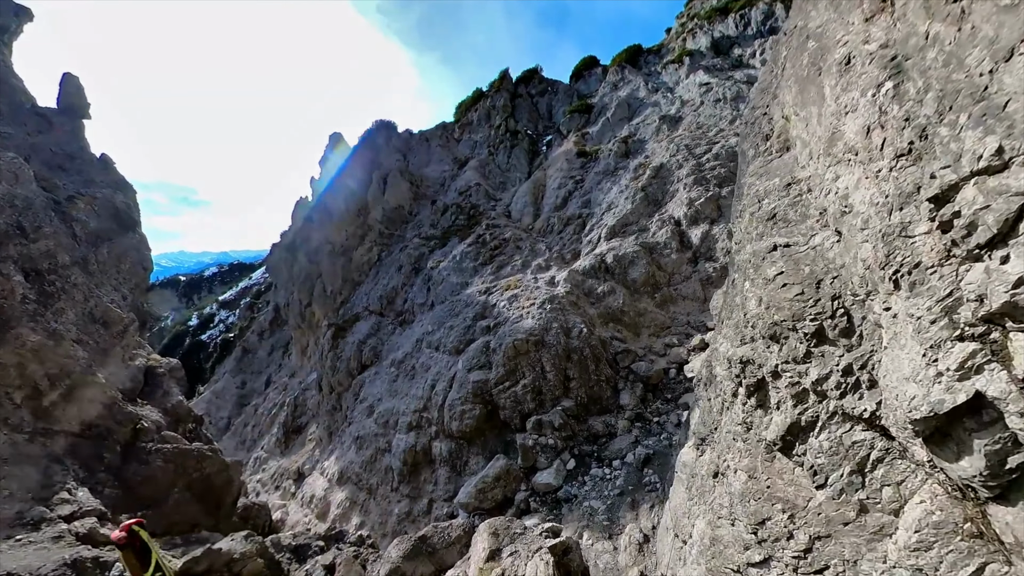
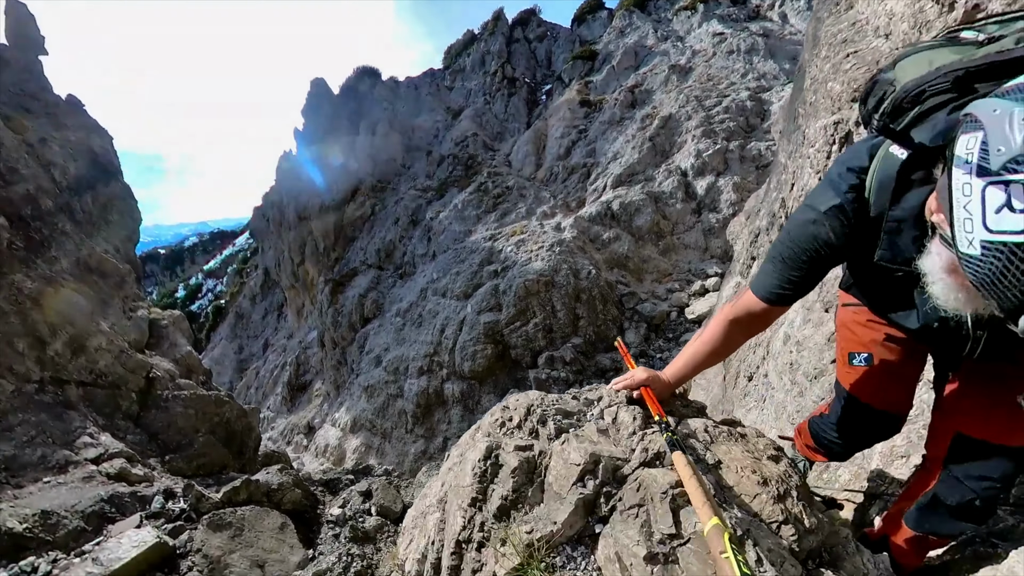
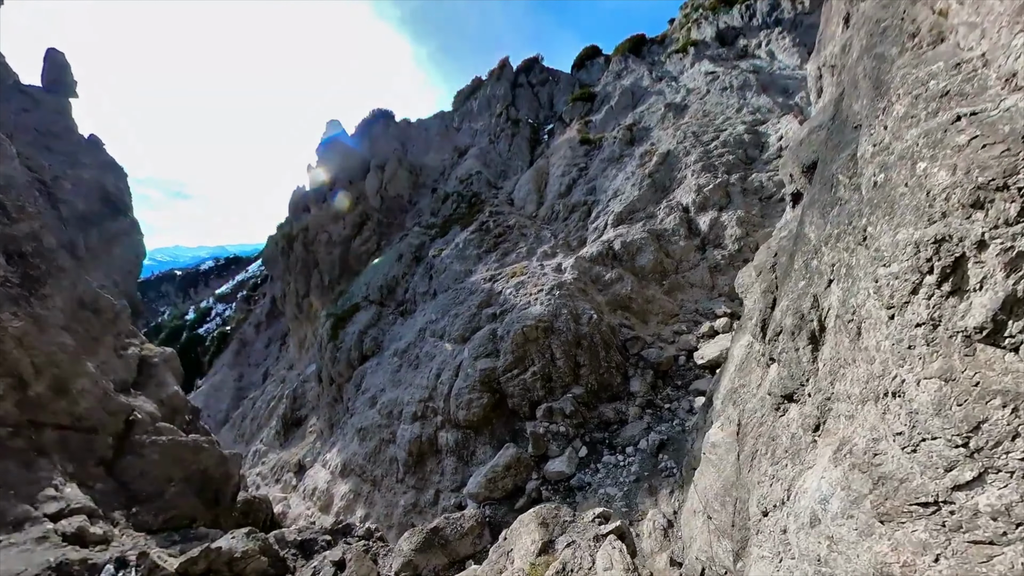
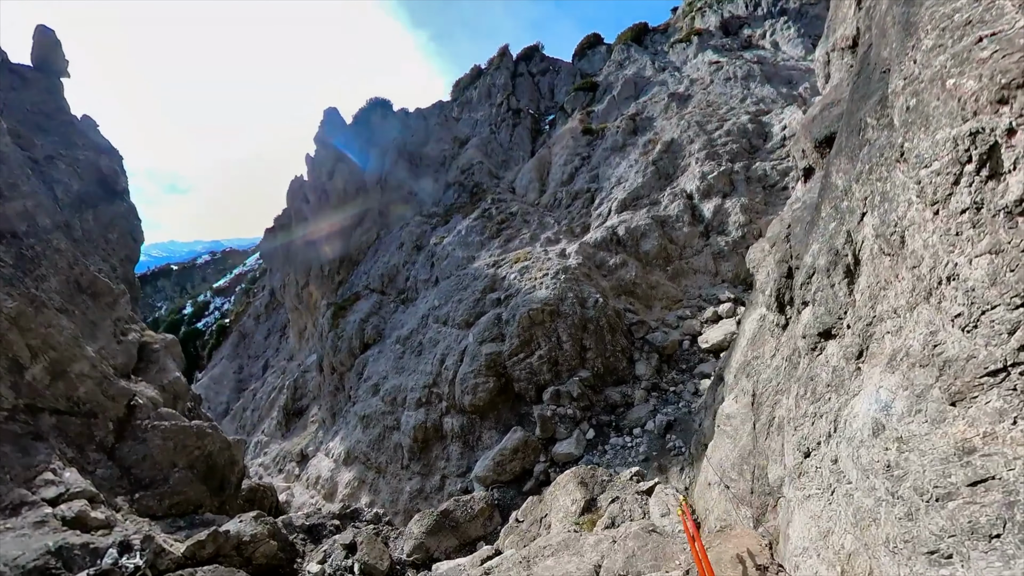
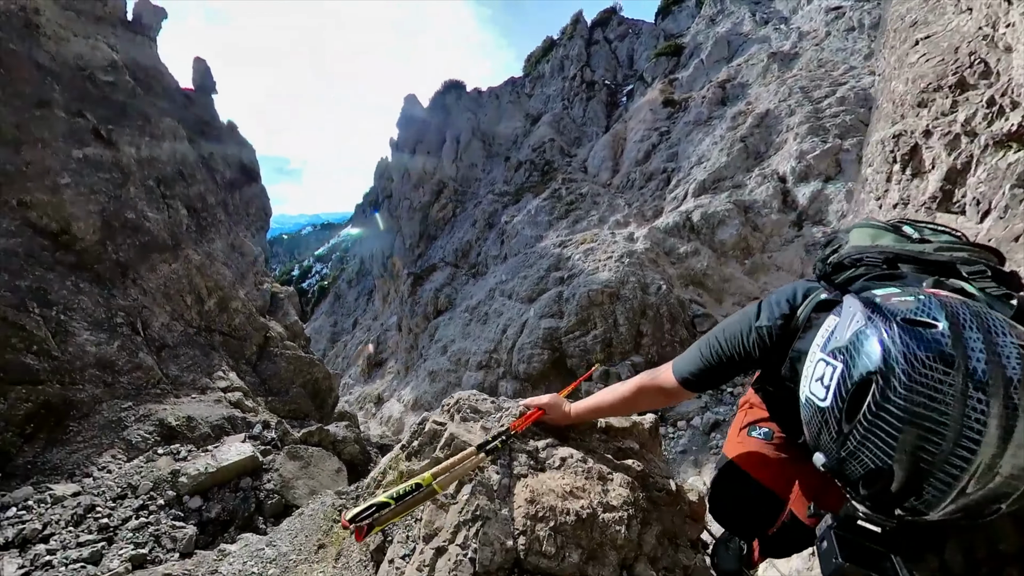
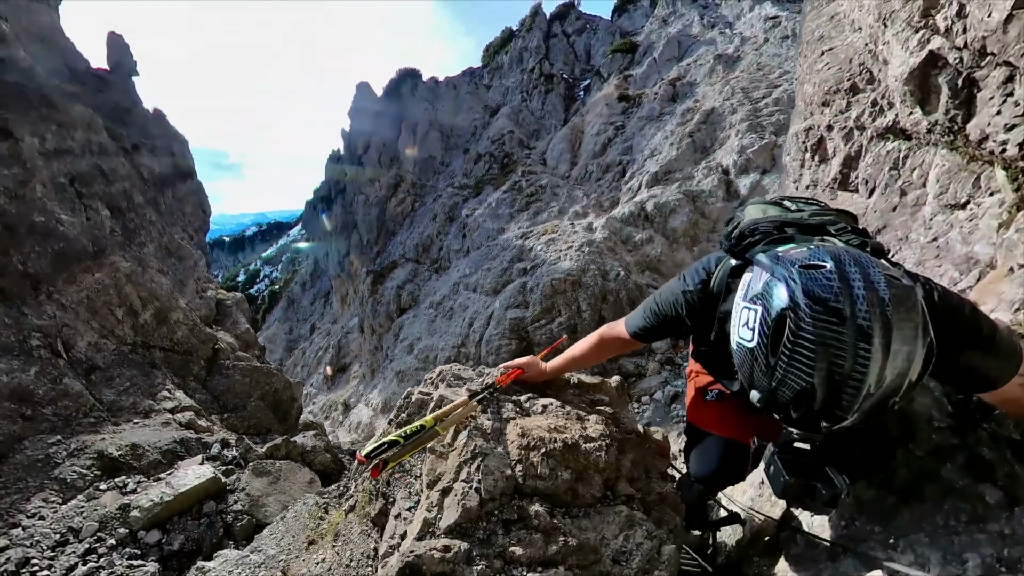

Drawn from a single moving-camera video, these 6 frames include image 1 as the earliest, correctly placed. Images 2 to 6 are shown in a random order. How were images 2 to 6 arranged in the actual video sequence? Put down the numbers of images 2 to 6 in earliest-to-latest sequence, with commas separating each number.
3, 4, 2, 6, 5
